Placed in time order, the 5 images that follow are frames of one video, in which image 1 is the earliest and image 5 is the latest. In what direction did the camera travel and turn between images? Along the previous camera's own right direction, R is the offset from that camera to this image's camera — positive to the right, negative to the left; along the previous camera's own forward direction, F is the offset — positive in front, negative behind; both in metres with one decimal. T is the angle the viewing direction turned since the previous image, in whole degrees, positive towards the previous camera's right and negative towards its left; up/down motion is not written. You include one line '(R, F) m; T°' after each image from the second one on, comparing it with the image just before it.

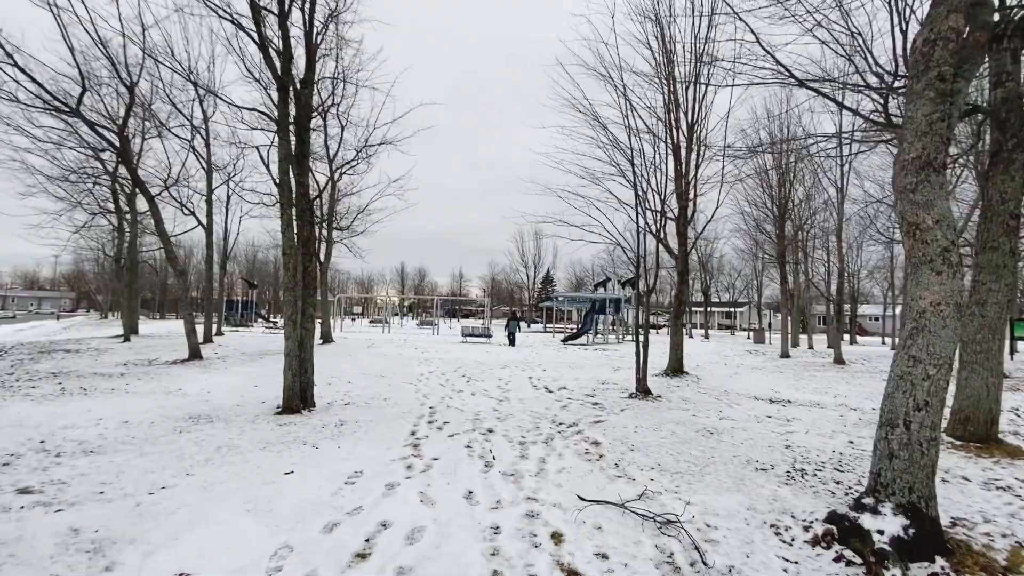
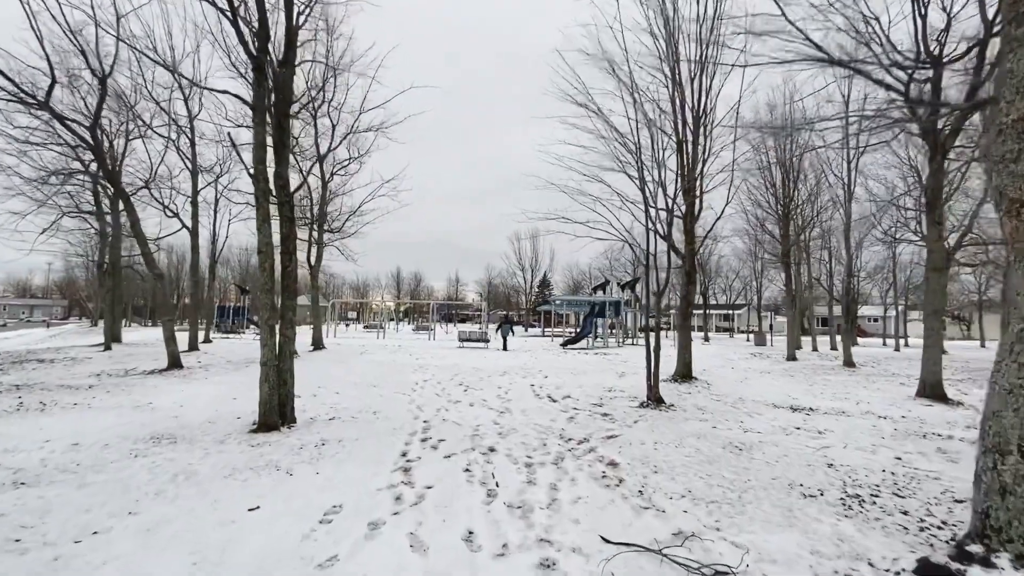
(-0.1, +0.7) m; 0°
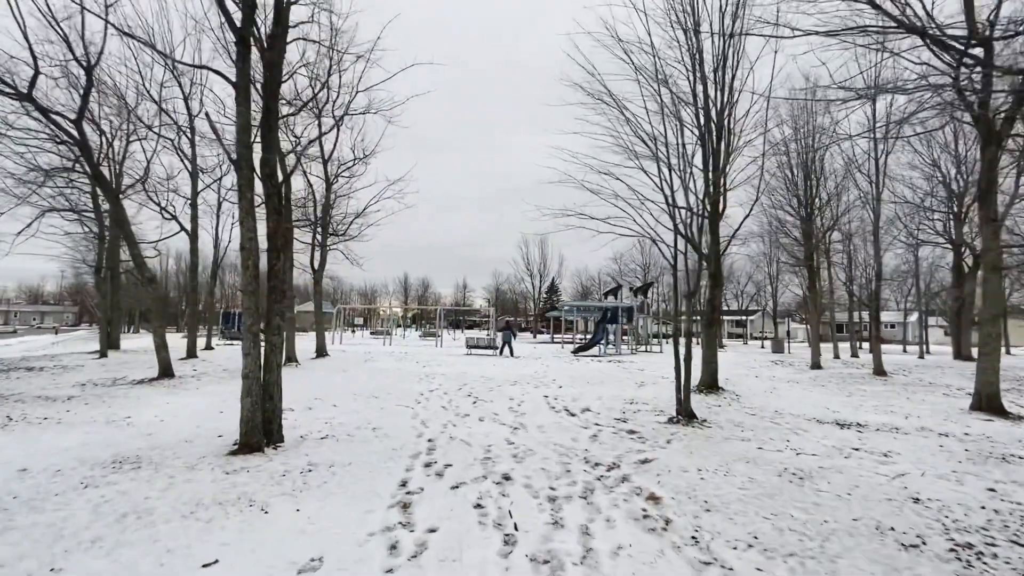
(-0.1, +0.8) m; -1°
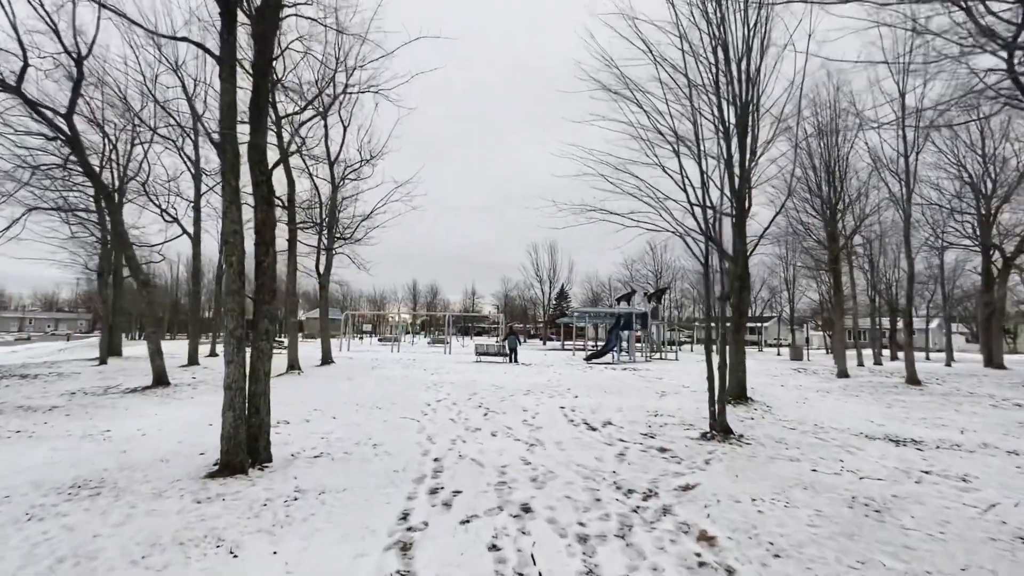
(-0.1, +0.7) m; -1°
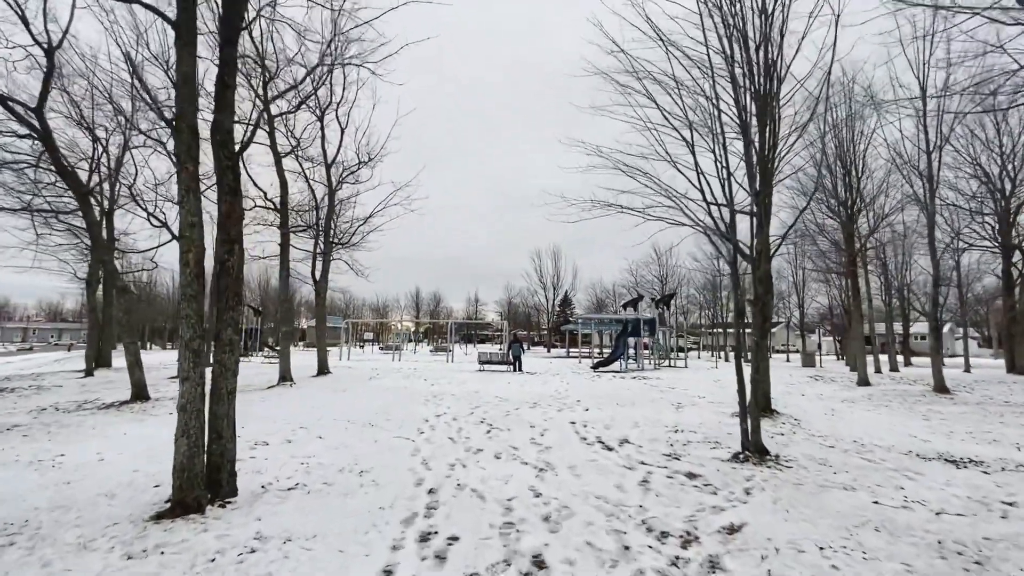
(0.0, +0.8) m; 0°
